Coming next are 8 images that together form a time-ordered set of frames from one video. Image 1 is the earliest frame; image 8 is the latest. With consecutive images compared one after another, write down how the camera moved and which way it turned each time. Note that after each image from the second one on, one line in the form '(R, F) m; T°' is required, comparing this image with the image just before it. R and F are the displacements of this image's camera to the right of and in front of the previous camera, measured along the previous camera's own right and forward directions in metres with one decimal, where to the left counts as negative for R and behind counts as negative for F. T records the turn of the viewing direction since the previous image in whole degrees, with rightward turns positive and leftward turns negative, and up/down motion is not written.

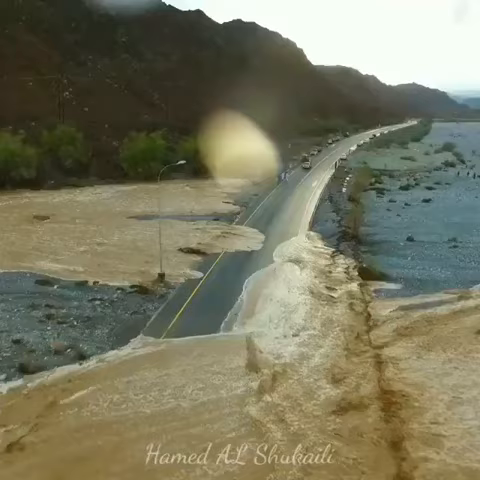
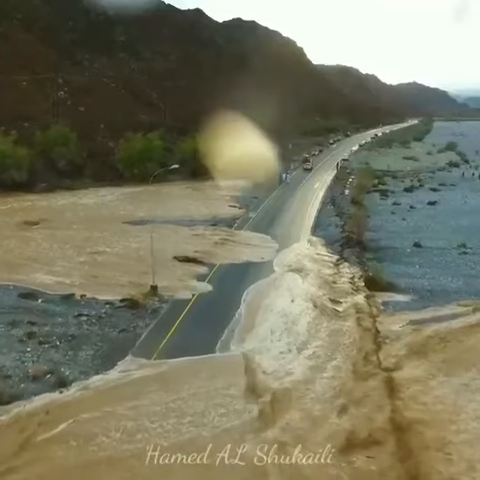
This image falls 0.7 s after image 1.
(+0.1, +2.0) m; 0°
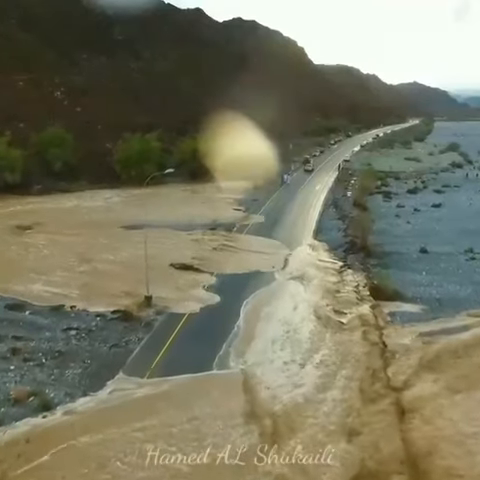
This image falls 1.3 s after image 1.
(+0.1, +1.4) m; 0°
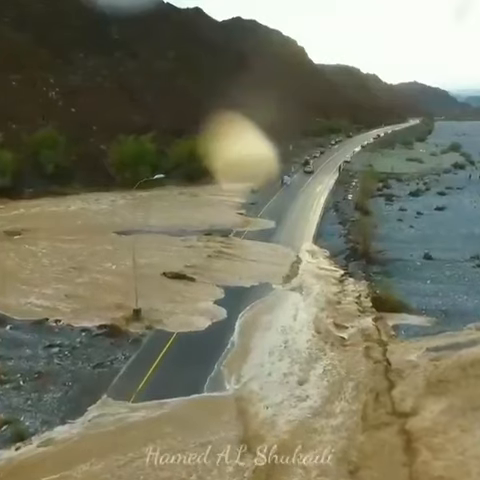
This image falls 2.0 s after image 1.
(+0.2, +1.5) m; 0°
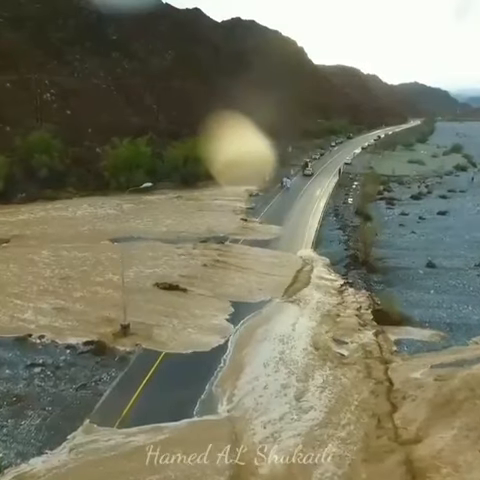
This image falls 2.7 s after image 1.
(+0.2, +1.2) m; 0°
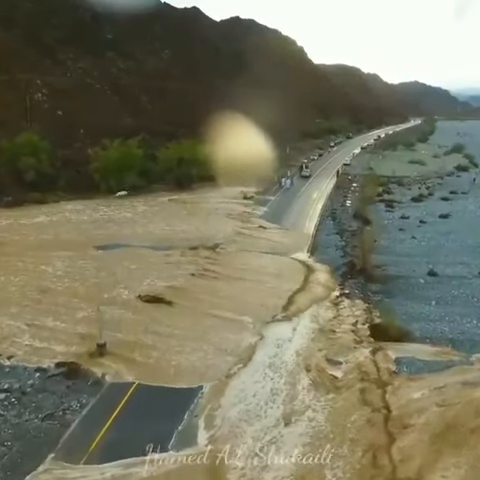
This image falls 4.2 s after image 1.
(+0.5, +1.7) m; 0°
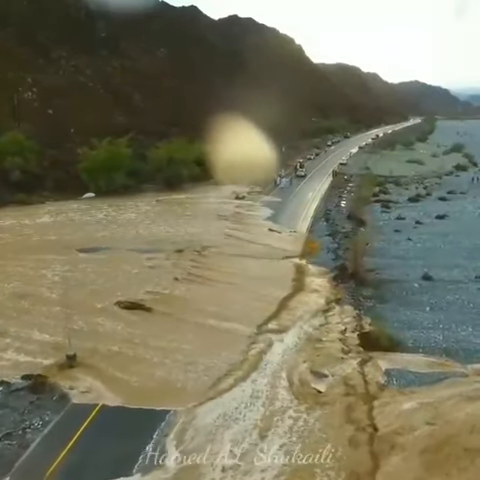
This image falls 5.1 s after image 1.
(+0.6, +1.3) m; 0°
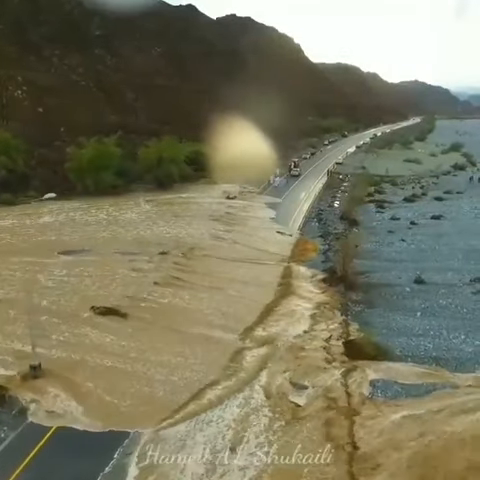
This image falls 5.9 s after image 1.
(+0.7, +1.2) m; 0°
